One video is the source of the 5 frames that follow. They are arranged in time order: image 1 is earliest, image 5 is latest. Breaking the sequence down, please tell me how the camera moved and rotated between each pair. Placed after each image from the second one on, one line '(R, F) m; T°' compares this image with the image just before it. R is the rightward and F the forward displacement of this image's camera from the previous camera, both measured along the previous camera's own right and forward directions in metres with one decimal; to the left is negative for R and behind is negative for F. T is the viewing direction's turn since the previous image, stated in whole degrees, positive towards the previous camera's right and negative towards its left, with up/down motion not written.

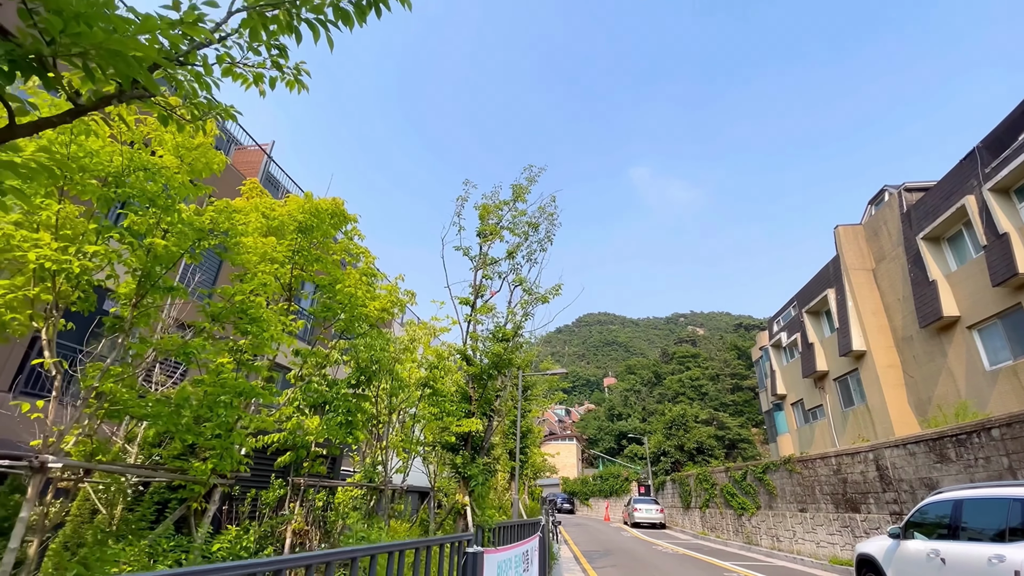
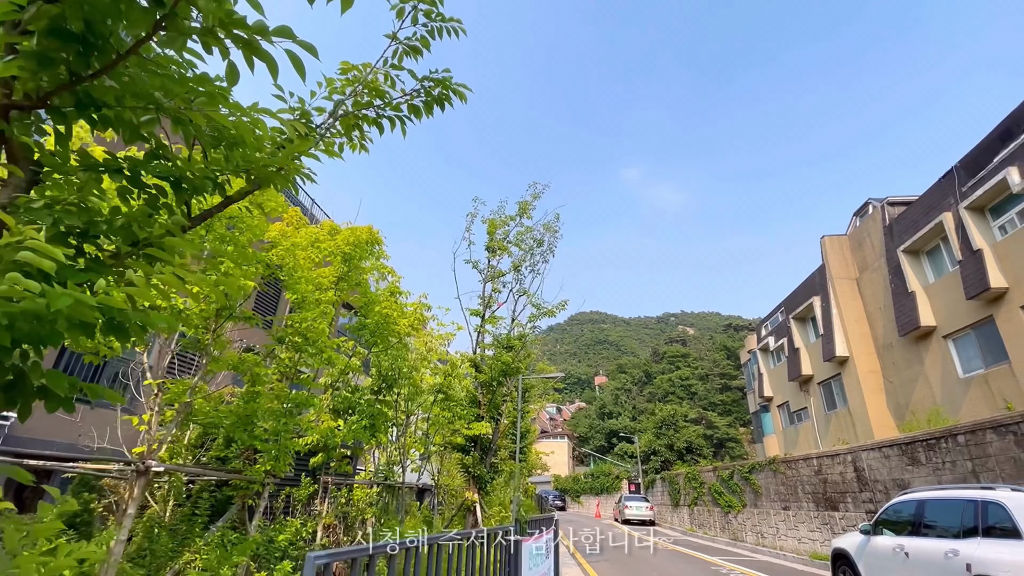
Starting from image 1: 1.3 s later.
(-0.3, -0.6) m; +1°
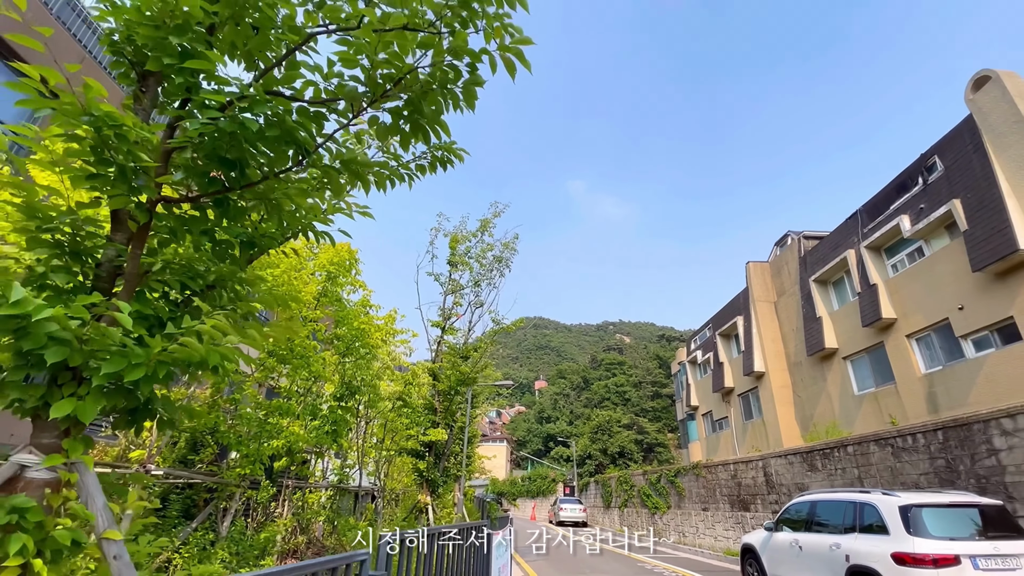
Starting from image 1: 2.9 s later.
(-0.3, -0.6) m; +7°
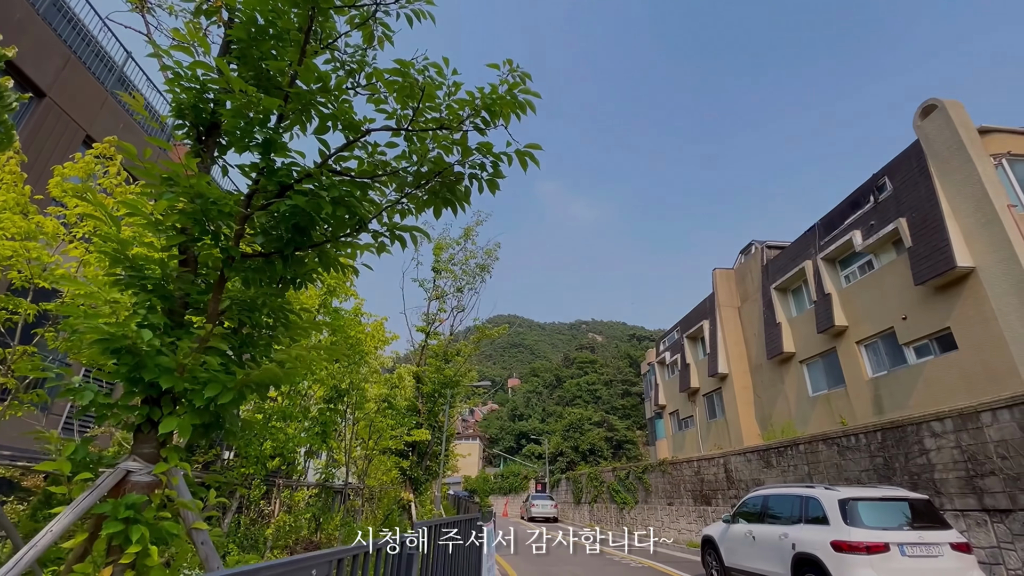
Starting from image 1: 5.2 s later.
(-0.2, -0.5) m; +3°
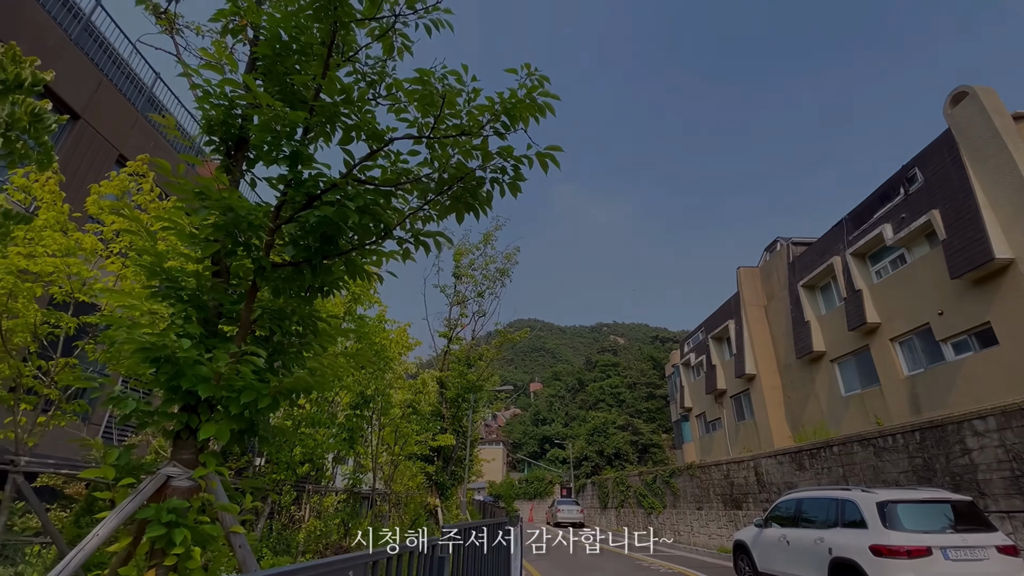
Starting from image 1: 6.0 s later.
(0.0, 0.0) m; -2°
